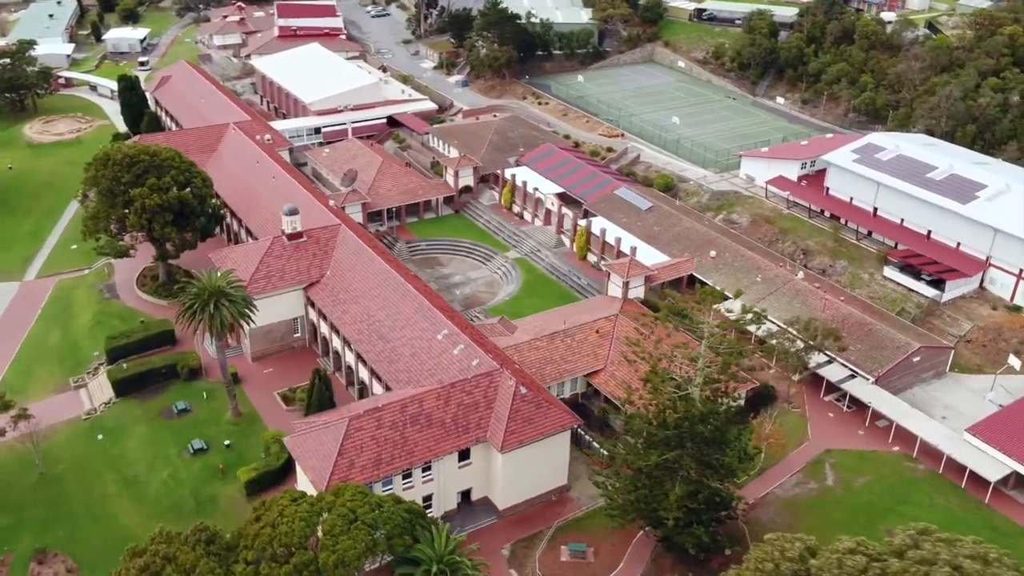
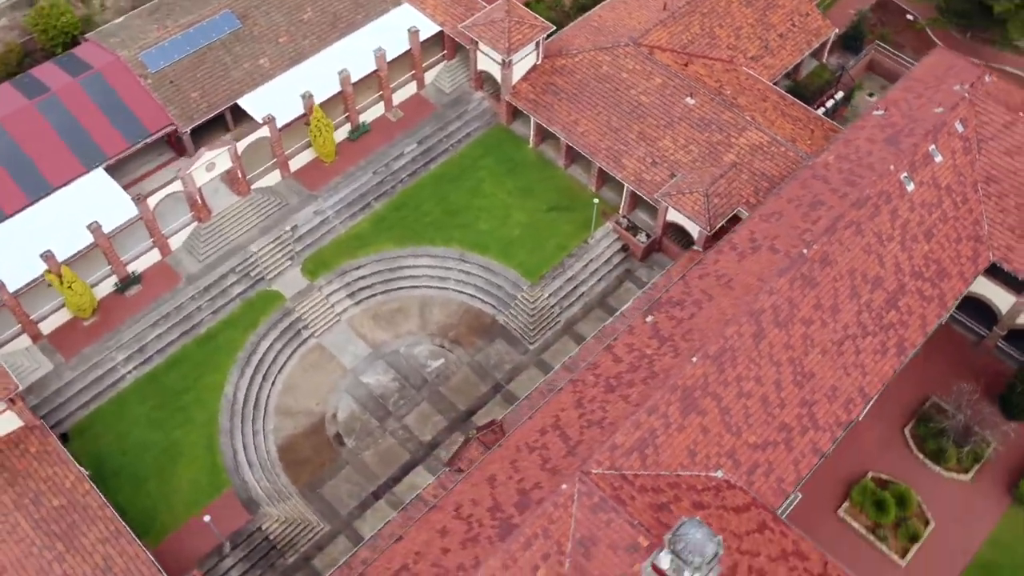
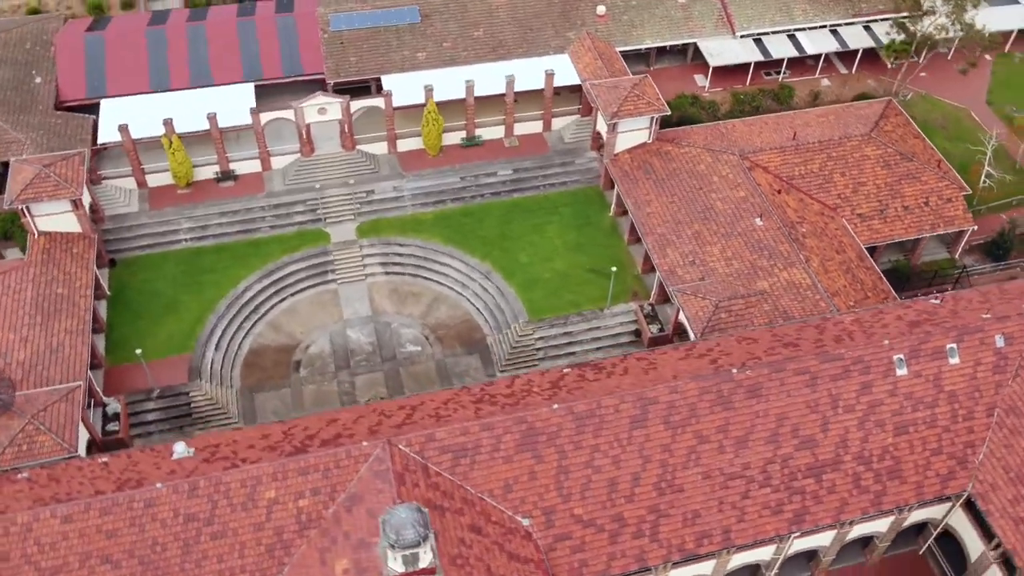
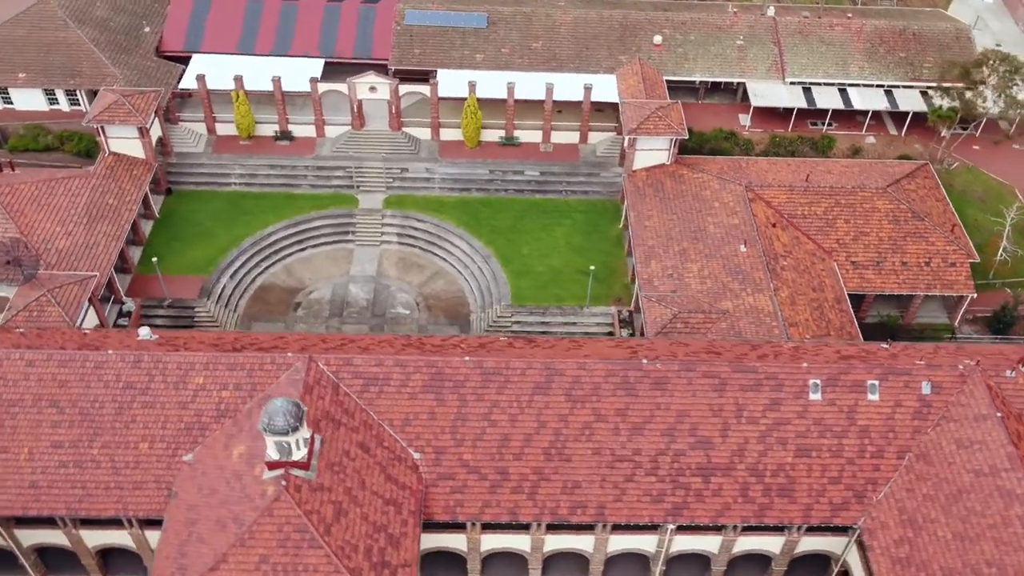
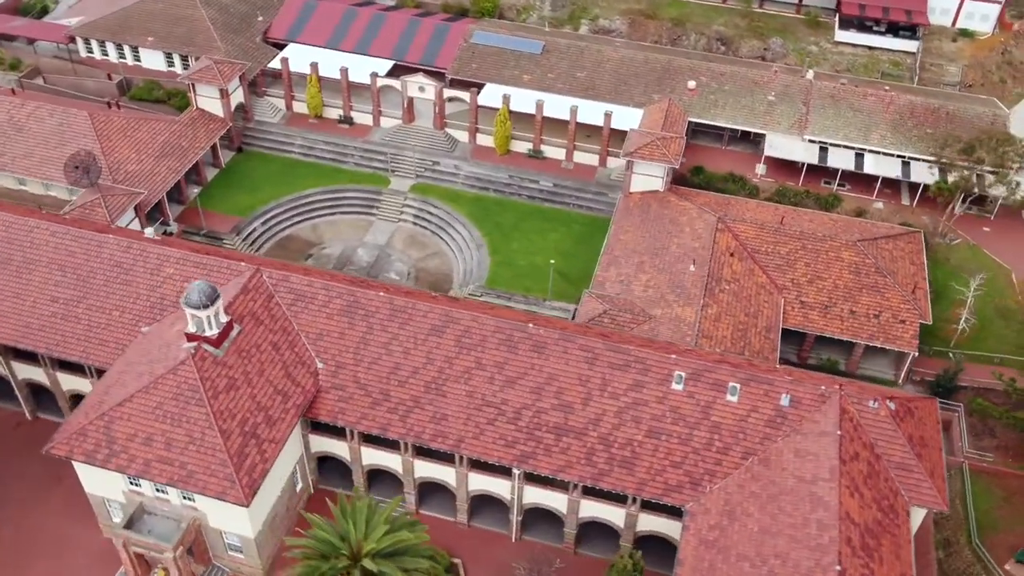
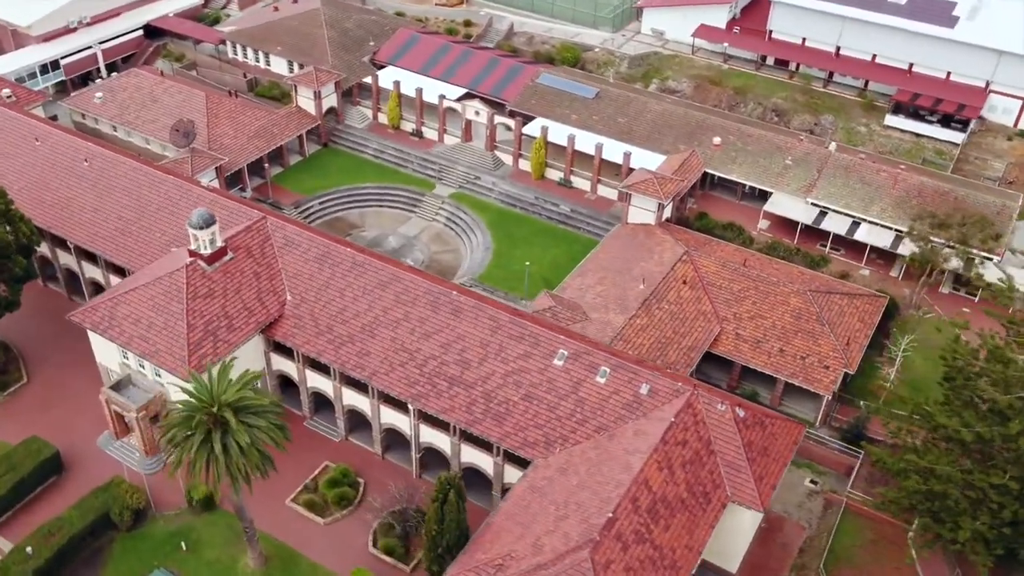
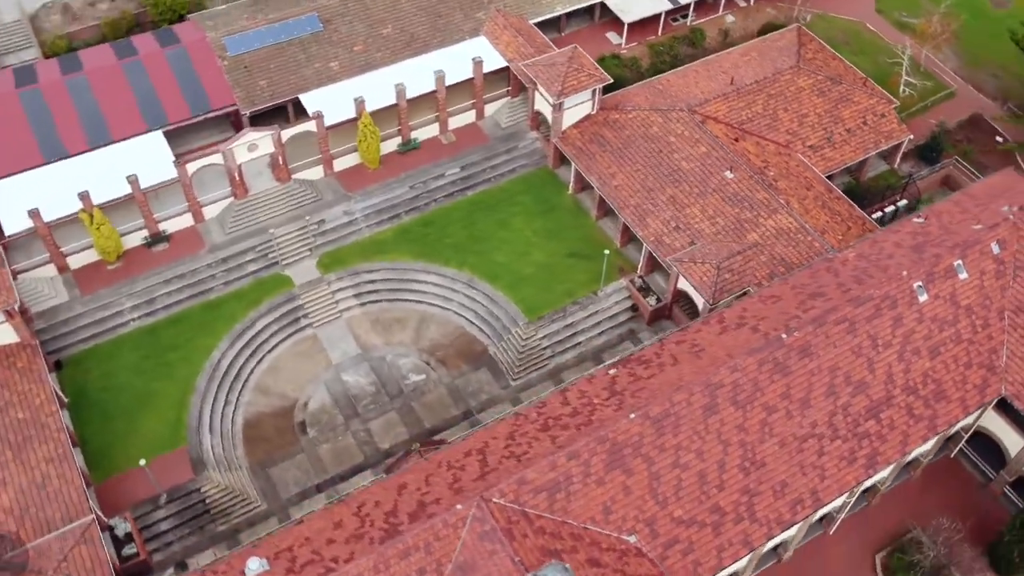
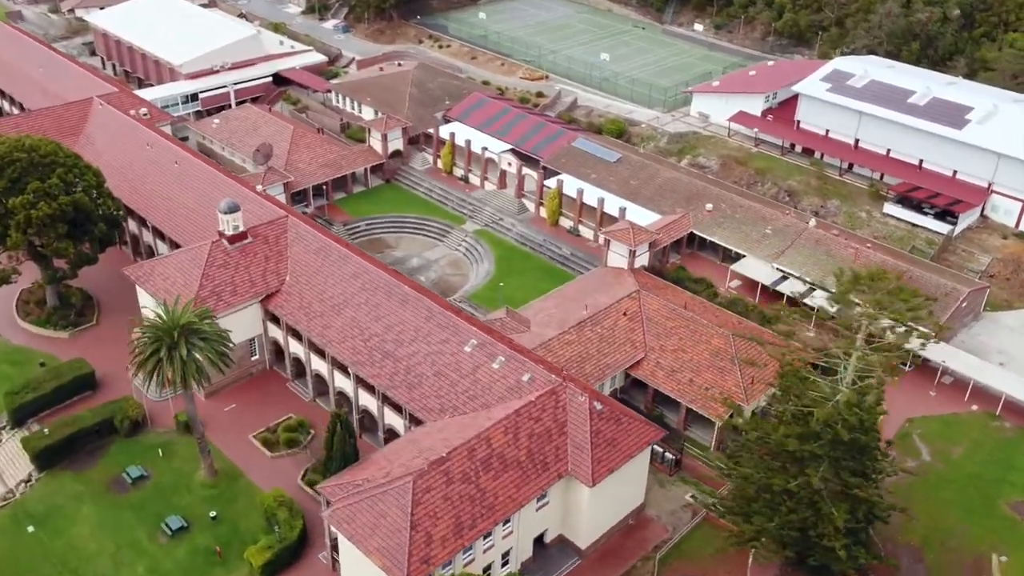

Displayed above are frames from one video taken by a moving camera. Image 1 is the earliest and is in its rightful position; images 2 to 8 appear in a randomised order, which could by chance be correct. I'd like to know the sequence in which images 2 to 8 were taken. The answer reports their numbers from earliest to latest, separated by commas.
8, 6, 5, 4, 3, 7, 2
